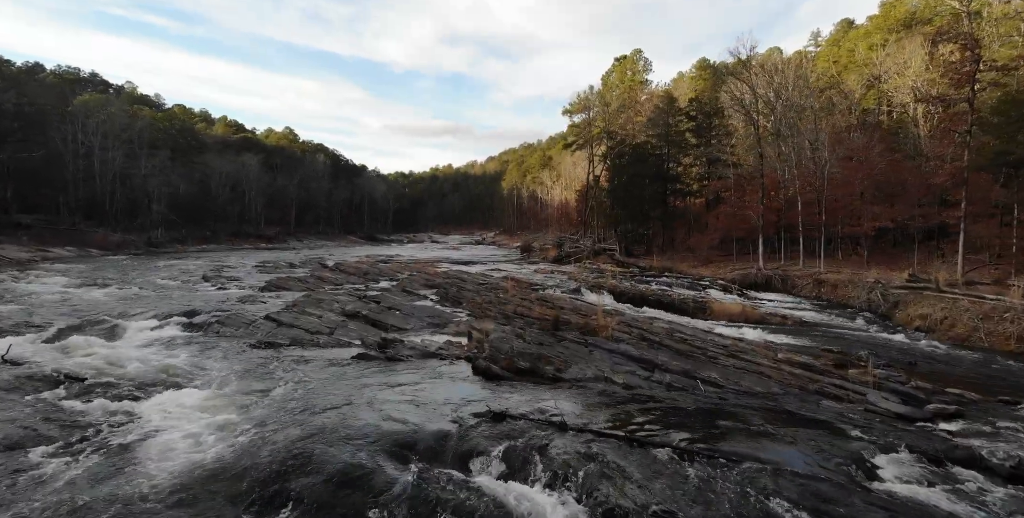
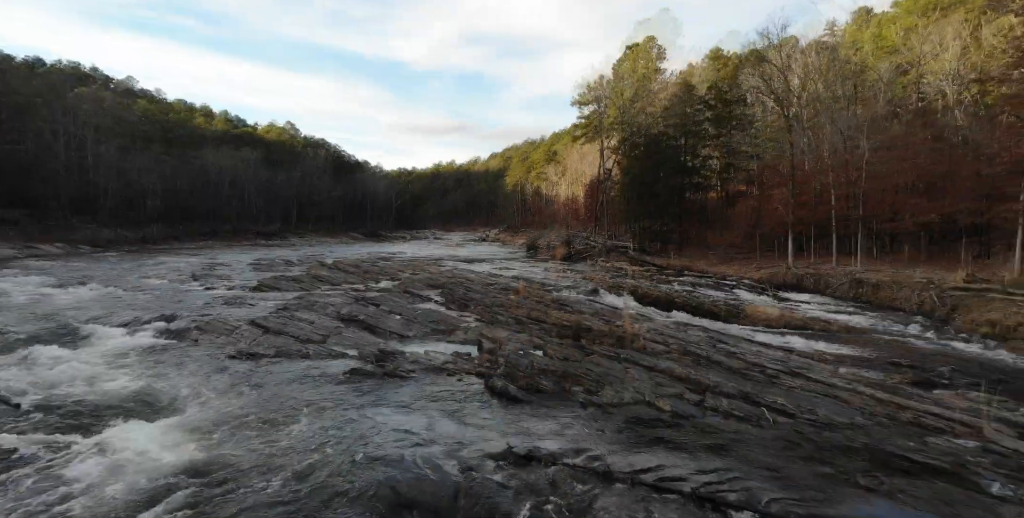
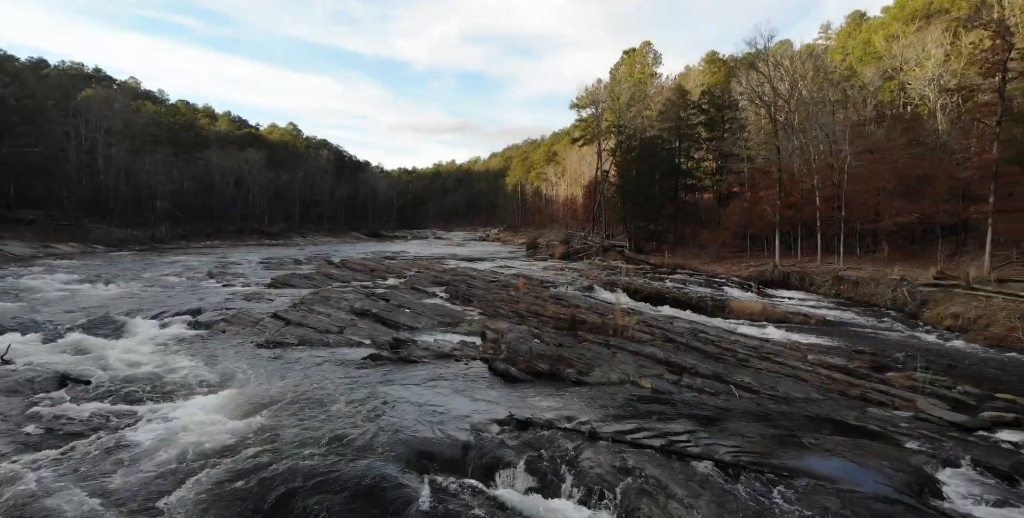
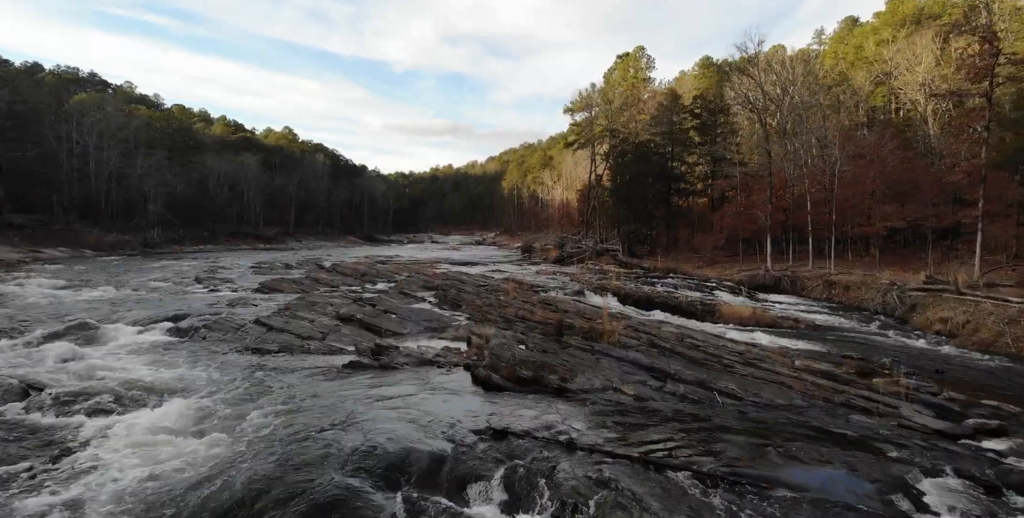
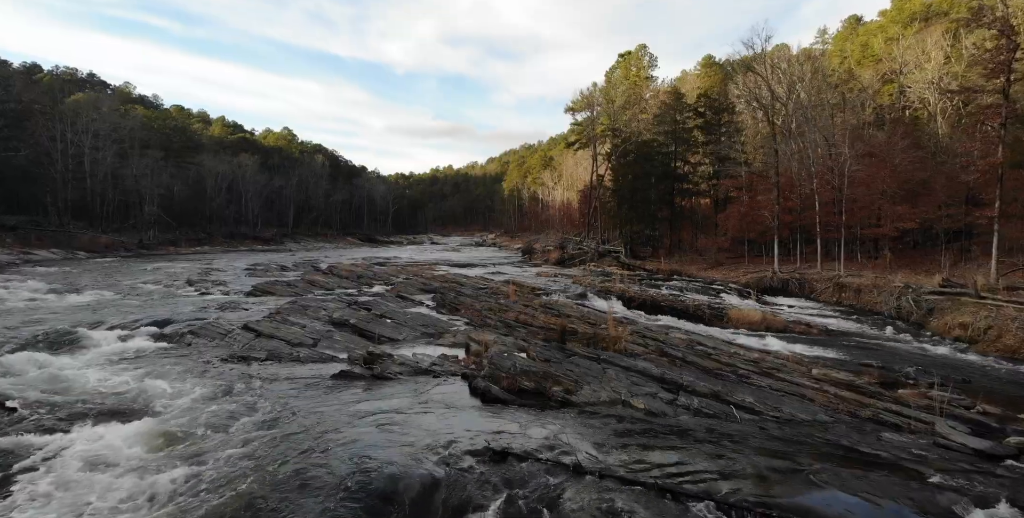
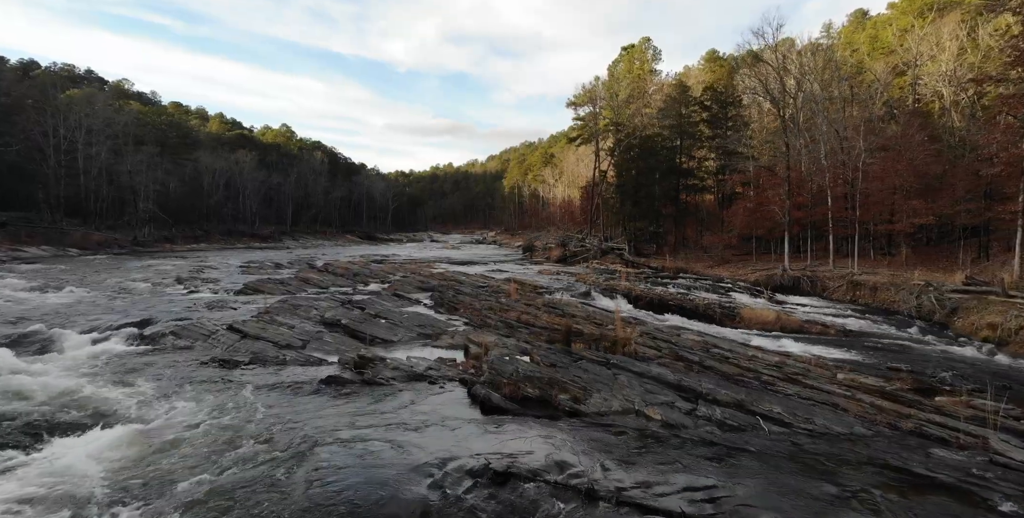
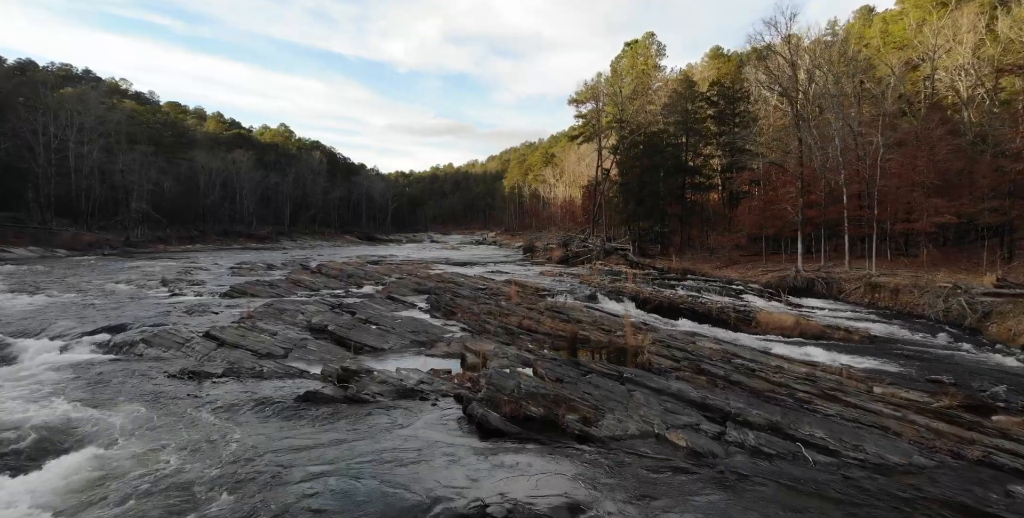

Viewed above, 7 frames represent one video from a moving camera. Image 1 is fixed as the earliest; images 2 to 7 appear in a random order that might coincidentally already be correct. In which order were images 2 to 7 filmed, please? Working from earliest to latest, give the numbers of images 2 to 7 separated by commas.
4, 5, 6, 7, 2, 3
